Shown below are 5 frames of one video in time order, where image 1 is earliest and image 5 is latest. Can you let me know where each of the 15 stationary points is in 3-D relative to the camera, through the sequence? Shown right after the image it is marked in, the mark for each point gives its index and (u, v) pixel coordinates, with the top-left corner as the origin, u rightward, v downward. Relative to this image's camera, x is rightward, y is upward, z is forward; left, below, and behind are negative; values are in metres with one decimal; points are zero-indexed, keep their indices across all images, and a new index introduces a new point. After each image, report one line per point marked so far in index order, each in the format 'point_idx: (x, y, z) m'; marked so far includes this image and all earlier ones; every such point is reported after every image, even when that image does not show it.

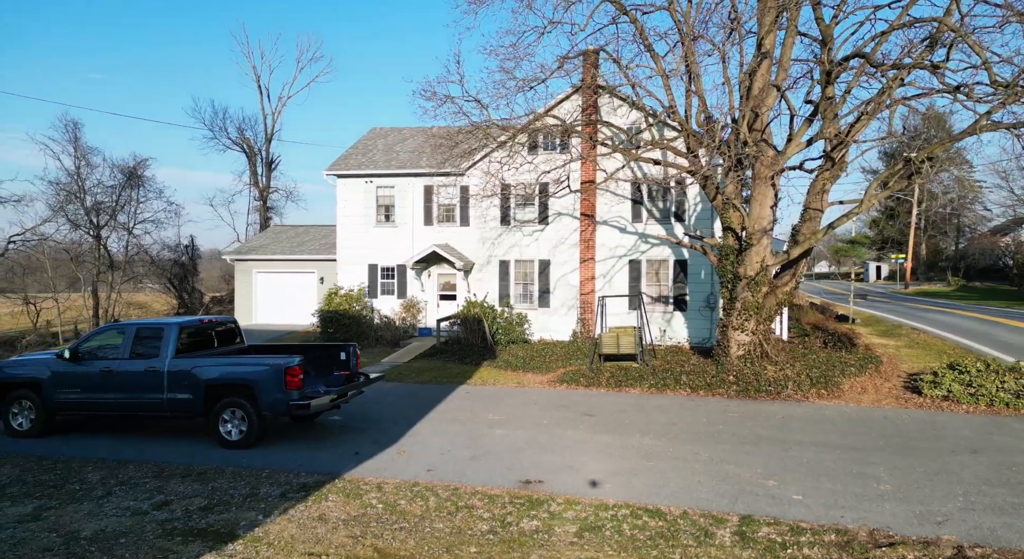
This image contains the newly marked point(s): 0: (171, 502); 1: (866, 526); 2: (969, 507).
0: (-3.4, -2.2, +6.8) m
1: (+3.3, -2.3, +6.4) m
2: (+4.6, -2.3, +6.9) m
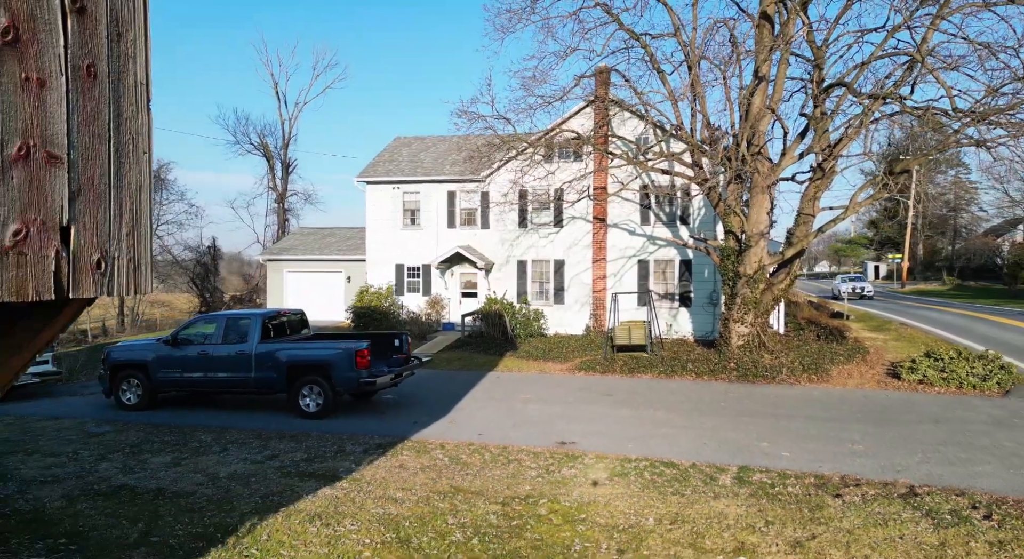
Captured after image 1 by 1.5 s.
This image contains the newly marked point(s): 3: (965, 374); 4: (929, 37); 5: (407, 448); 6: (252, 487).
0: (-2.9, -2.1, +8.4) m
1: (+3.8, -2.2, +8.0) m
2: (+5.1, -2.2, +8.4) m
3: (+8.6, -1.8, +12.9) m
4: (+7.7, +4.5, +12.5) m
5: (-1.3, -2.2, +8.8) m
6: (-2.7, -2.2, +7.3) m
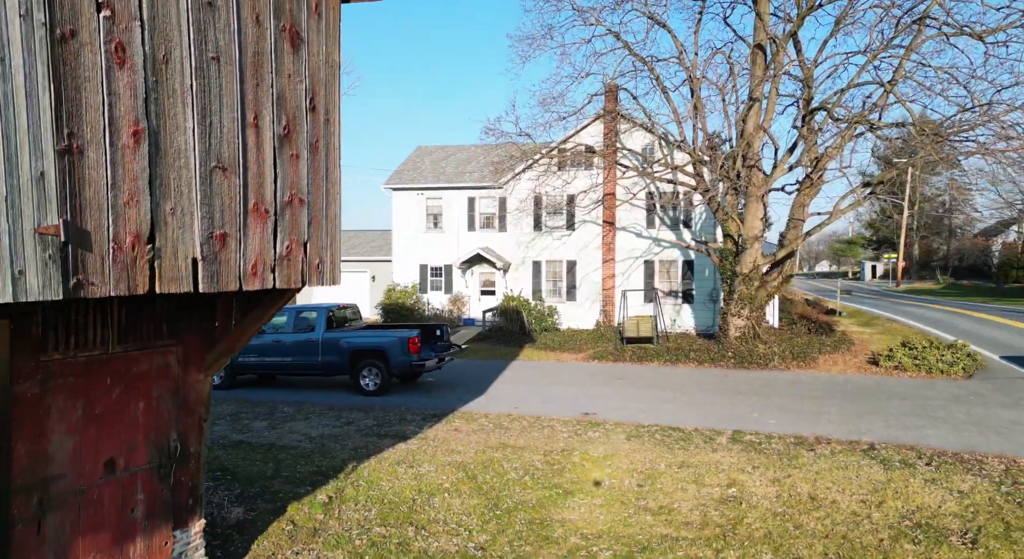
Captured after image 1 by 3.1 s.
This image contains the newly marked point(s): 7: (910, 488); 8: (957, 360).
0: (-2.4, -2.1, +10.2) m
1: (+4.3, -2.2, +9.8) m
2: (+5.6, -2.2, +10.2) m
3: (+9.1, -1.7, +14.7) m
4: (+8.2, +4.5, +14.3) m
5: (-0.8, -2.1, +10.6) m
6: (-2.2, -2.2, +9.1) m
7: (+4.4, -2.3, +7.5) m
8: (+9.4, -1.7, +14.5) m
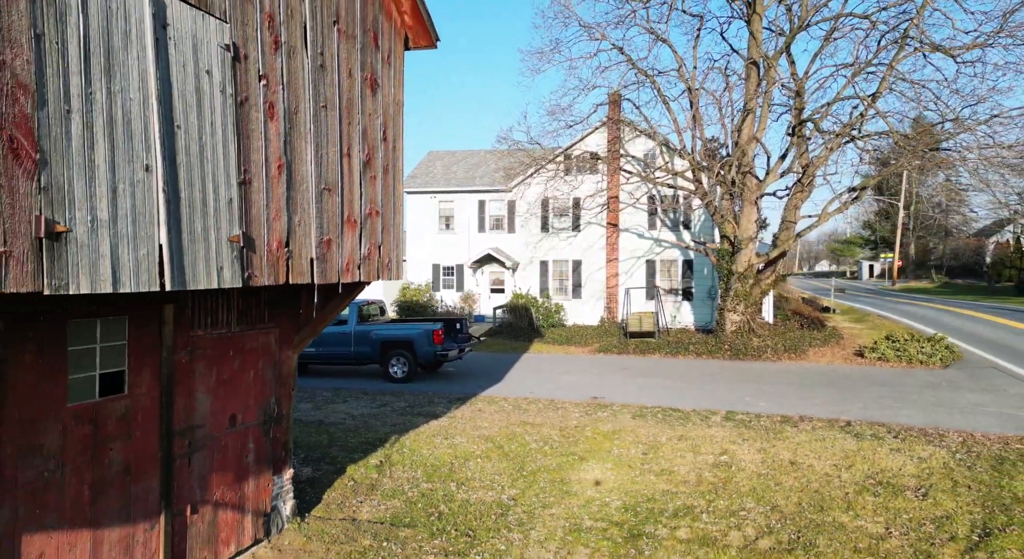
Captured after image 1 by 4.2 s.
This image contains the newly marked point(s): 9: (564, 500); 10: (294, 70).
0: (-2.1, -2.1, +11.5) m
1: (+4.6, -2.1, +11.0) m
2: (+5.9, -2.1, +11.4) m
3: (+9.4, -1.7, +15.9) m
4: (+8.5, +4.6, +15.5) m
5: (-0.5, -2.1, +11.8) m
6: (-2.0, -2.1, +10.3) m
7: (+4.7, -2.2, +8.8) m
8: (+9.7, -1.7, +15.7) m
9: (+0.6, -2.4, +7.4) m
10: (-1.5, +1.4, +4.7) m
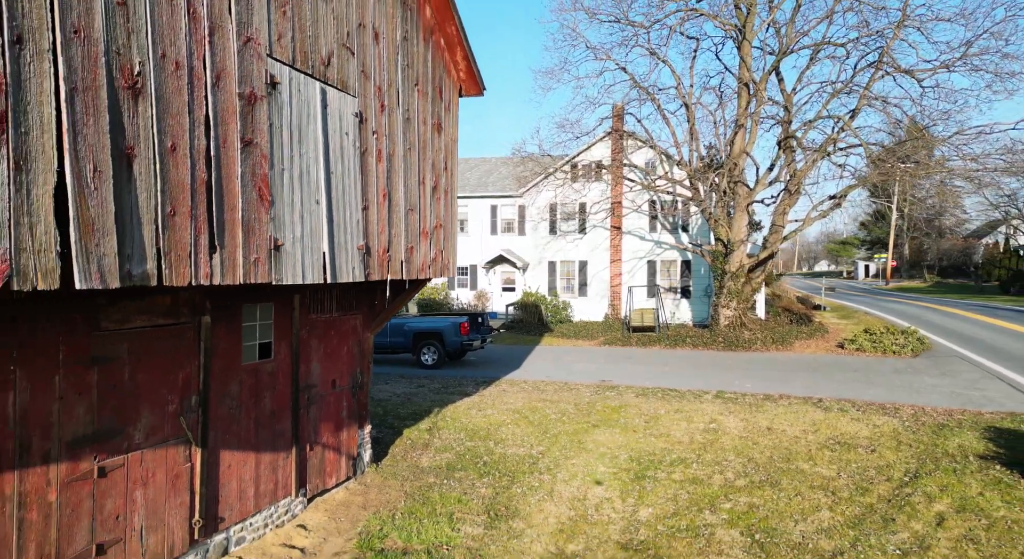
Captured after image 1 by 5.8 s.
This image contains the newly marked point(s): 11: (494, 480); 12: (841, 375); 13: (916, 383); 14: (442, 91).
0: (-1.7, -2.1, +13.3) m
1: (+5.0, -2.1, +12.8) m
2: (+6.3, -2.1, +13.2) m
3: (+9.7, -1.6, +17.7) m
4: (+8.9, +4.6, +17.3) m
5: (-0.2, -2.1, +13.6) m
6: (-1.6, -2.1, +12.1) m
7: (+5.0, -2.2, +10.5) m
8: (+10.1, -1.6, +17.5) m
9: (+0.9, -2.3, +9.1) m
10: (-1.2, +1.5, +6.5) m
11: (-0.2, -2.4, +8.1) m
12: (+7.0, -2.0, +14.6) m
13: (+7.9, -2.0, +13.4) m
14: (-0.8, +2.1, +7.7) m
